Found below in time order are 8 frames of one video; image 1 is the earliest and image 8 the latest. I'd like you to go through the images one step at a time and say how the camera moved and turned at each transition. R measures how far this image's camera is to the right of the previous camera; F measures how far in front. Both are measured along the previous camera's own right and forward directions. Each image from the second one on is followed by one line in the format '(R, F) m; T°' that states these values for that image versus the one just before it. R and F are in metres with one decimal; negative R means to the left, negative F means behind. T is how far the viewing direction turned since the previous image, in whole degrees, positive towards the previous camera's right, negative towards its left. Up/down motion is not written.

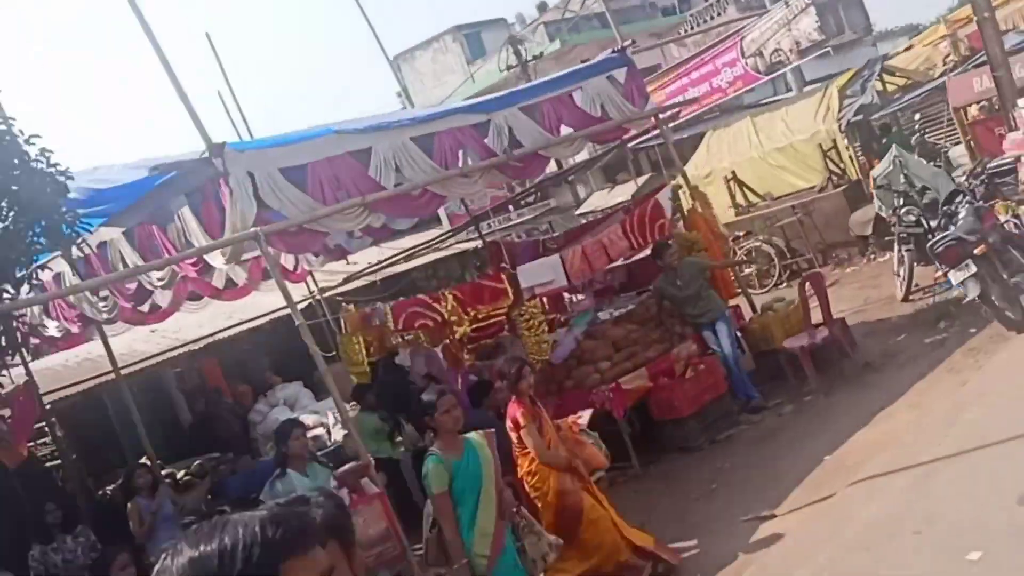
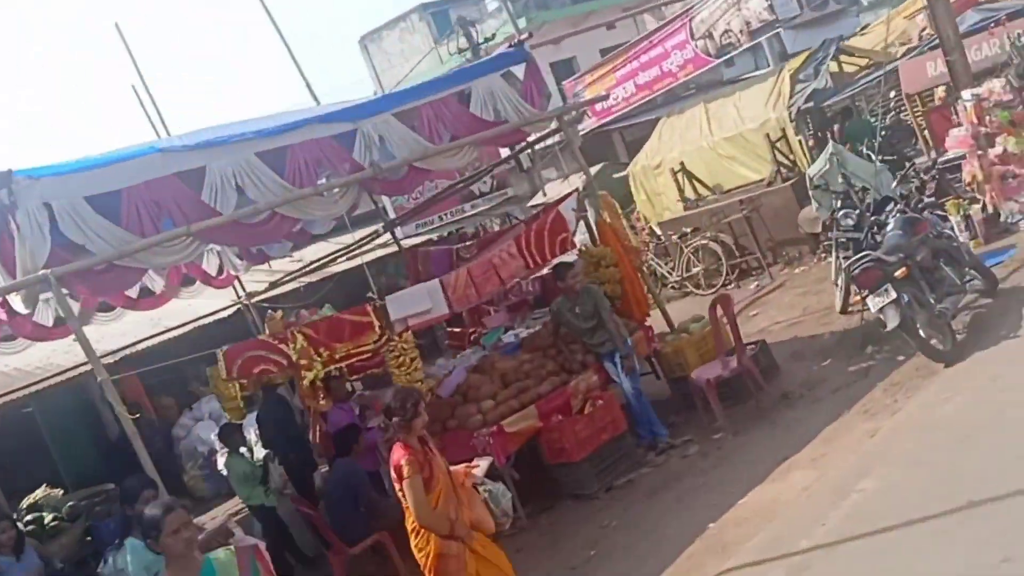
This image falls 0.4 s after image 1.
(+1.0, +0.8) m; 0°
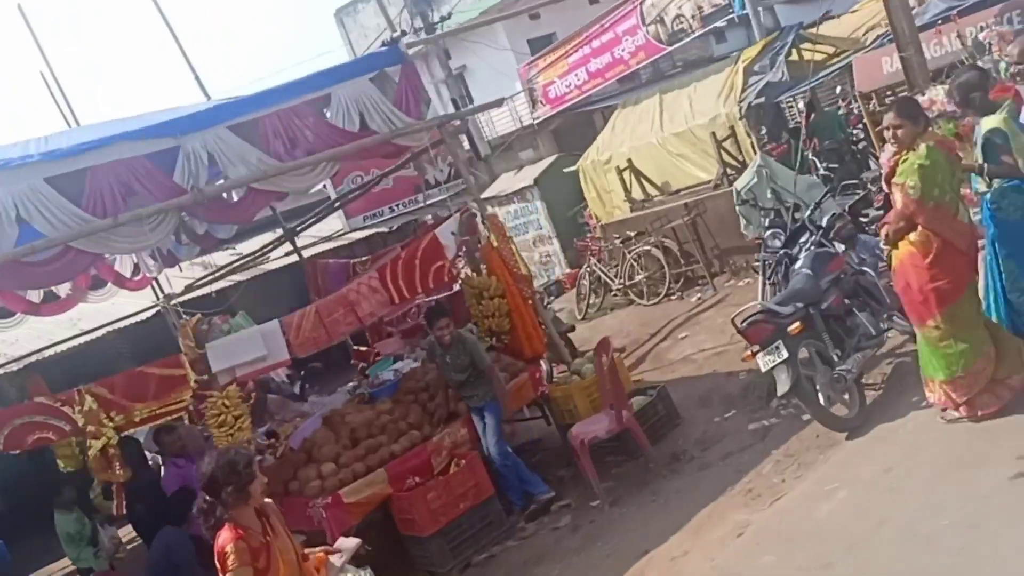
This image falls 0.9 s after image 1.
(+1.1, +0.9) m; 0°
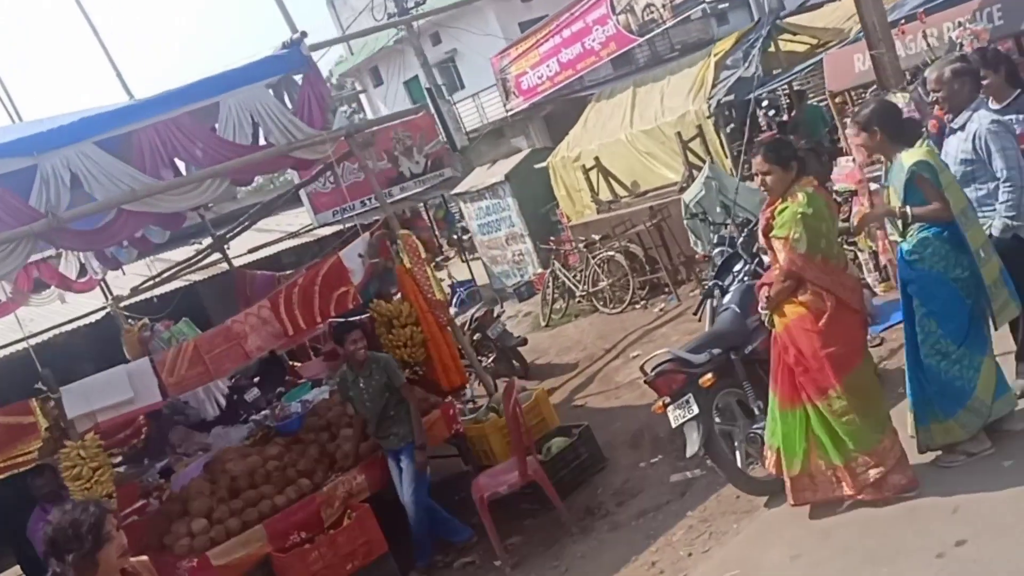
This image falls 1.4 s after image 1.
(+0.7, +0.6) m; -1°
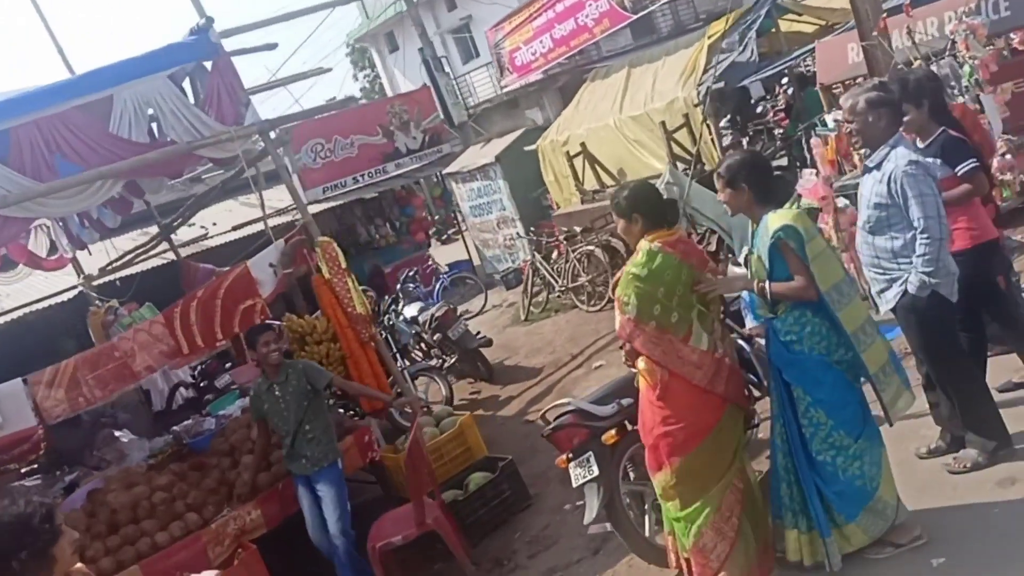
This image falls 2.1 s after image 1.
(+0.7, +0.6) m; -2°
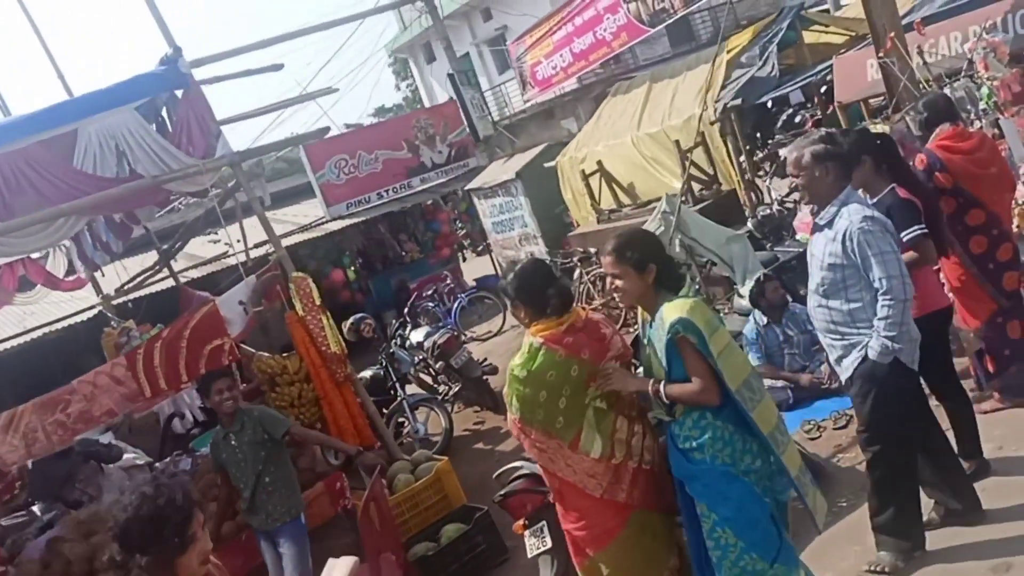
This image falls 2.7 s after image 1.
(+0.4, +0.3) m; -3°
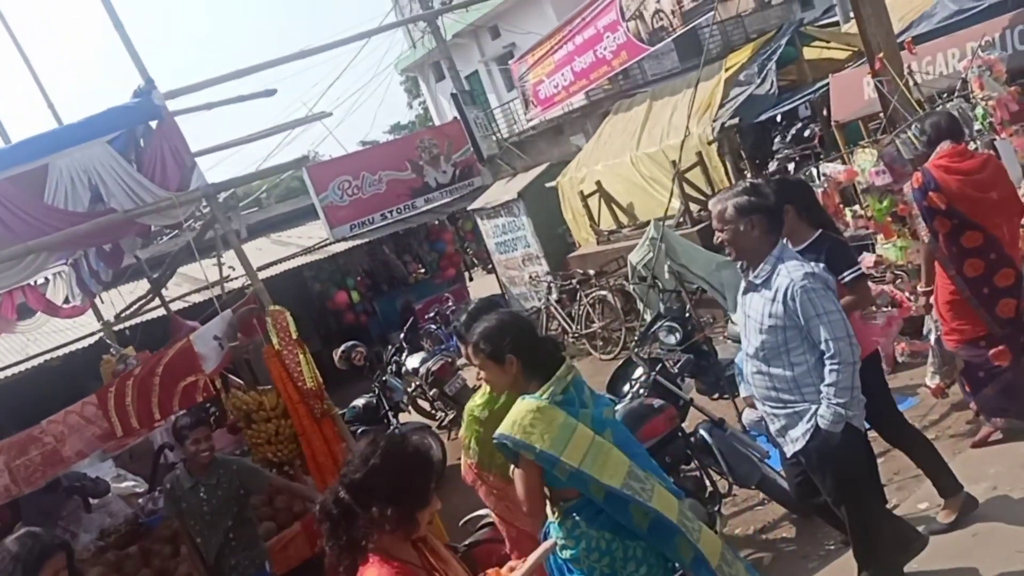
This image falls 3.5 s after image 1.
(+0.2, +0.1) m; -1°
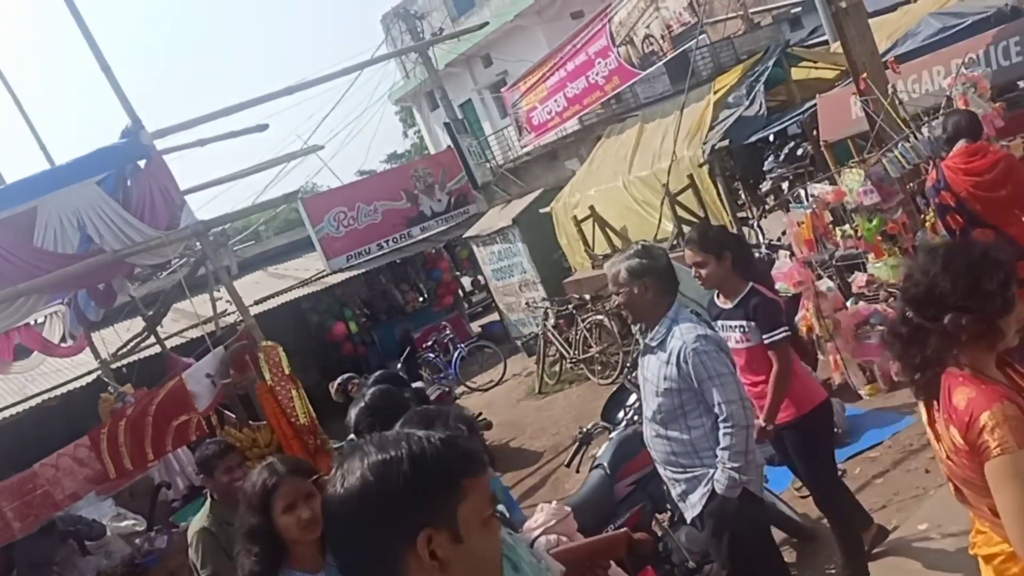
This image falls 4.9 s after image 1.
(+0.1, 0.0) m; 0°
